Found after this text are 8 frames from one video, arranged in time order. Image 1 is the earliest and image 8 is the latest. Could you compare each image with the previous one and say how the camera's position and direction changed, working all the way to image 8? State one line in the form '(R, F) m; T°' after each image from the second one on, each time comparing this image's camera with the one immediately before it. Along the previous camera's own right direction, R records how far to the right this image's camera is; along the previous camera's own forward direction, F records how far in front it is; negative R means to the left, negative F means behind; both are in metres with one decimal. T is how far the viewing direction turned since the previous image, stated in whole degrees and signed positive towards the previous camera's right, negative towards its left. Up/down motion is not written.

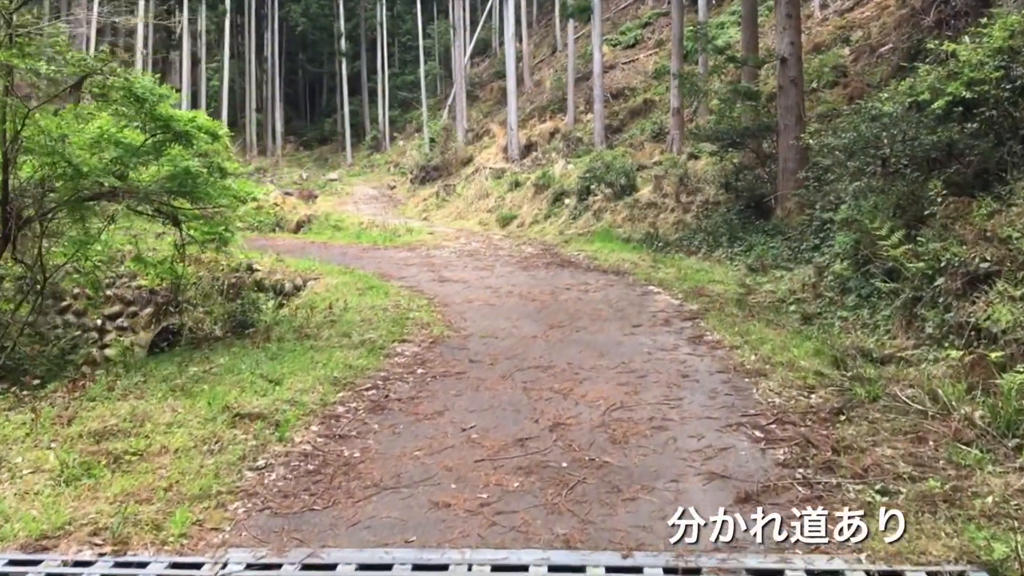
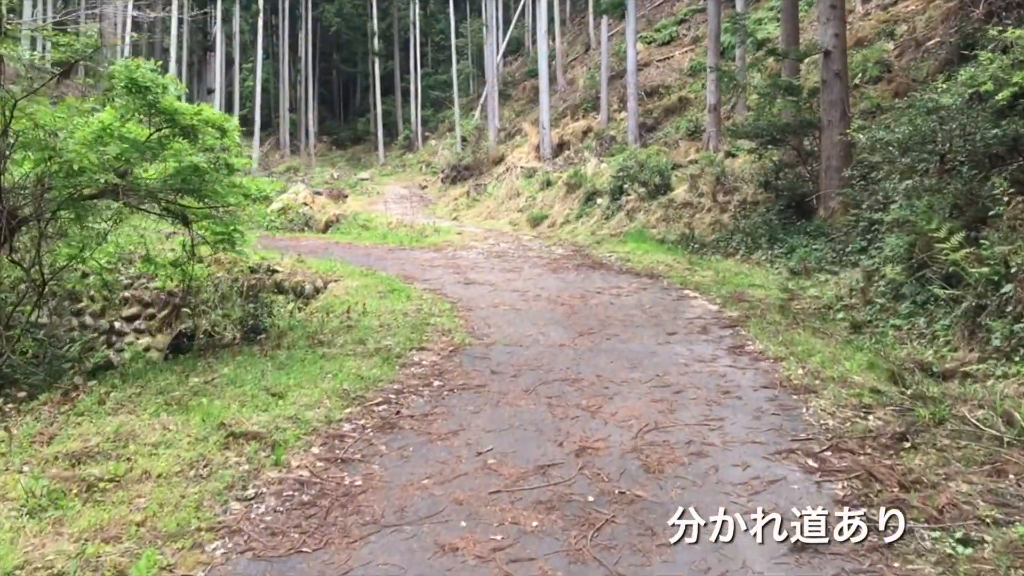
(+0.1, +0.5) m; -2°
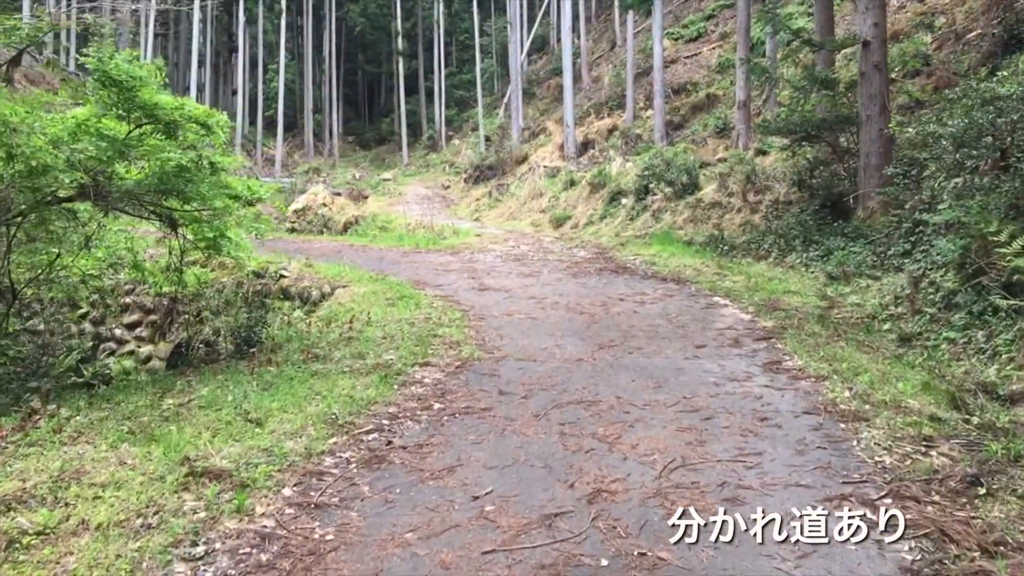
(+0.1, +0.6) m; -2°
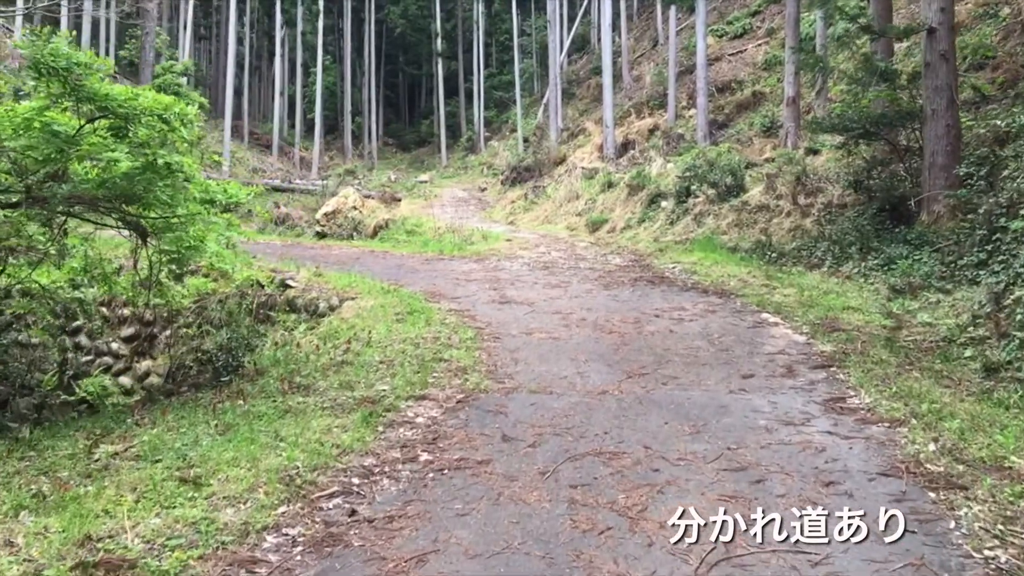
(+0.2, +1.0) m; -3°
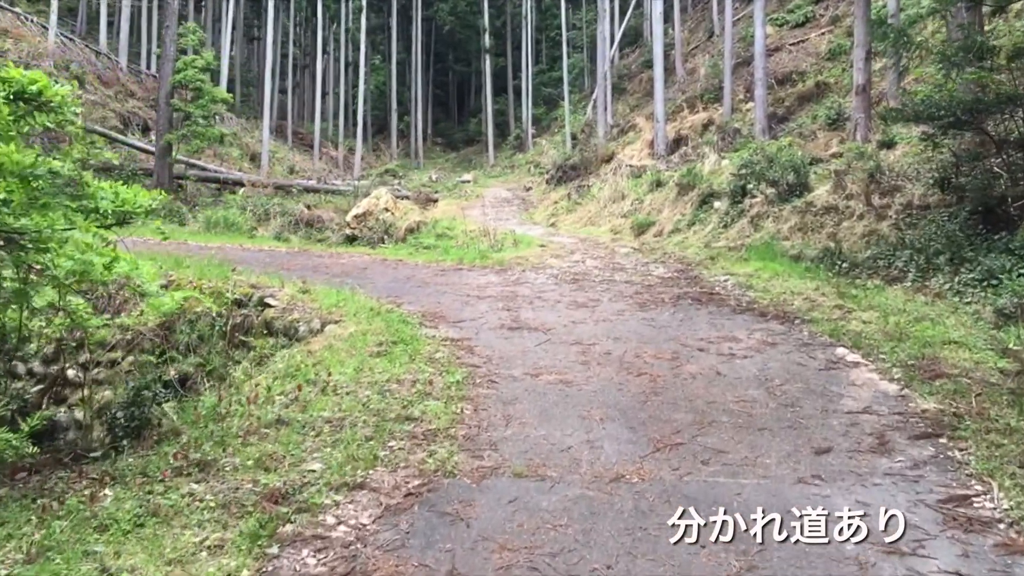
(+0.4, +1.6) m; -4°
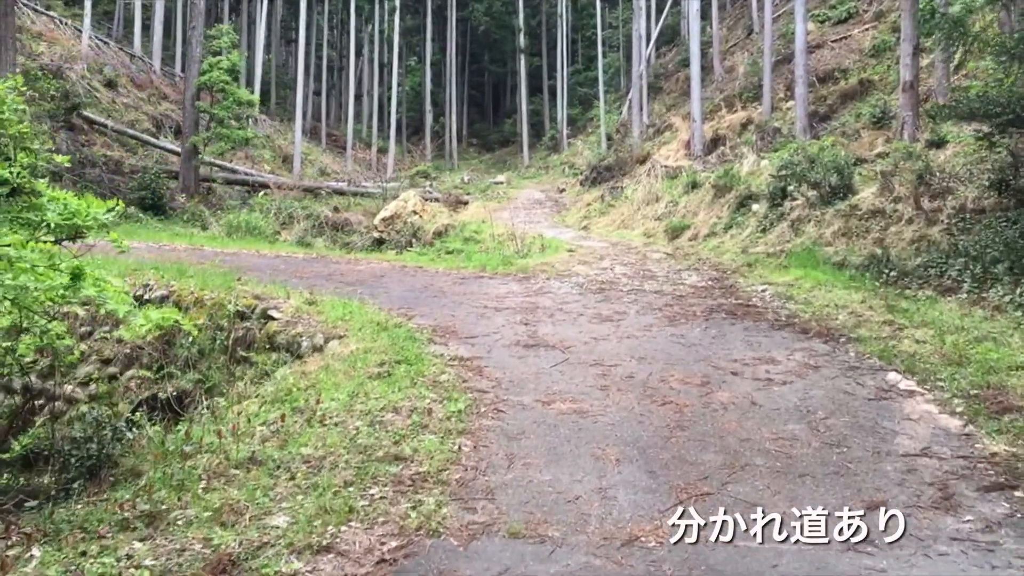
(+0.2, +0.6) m; -2°
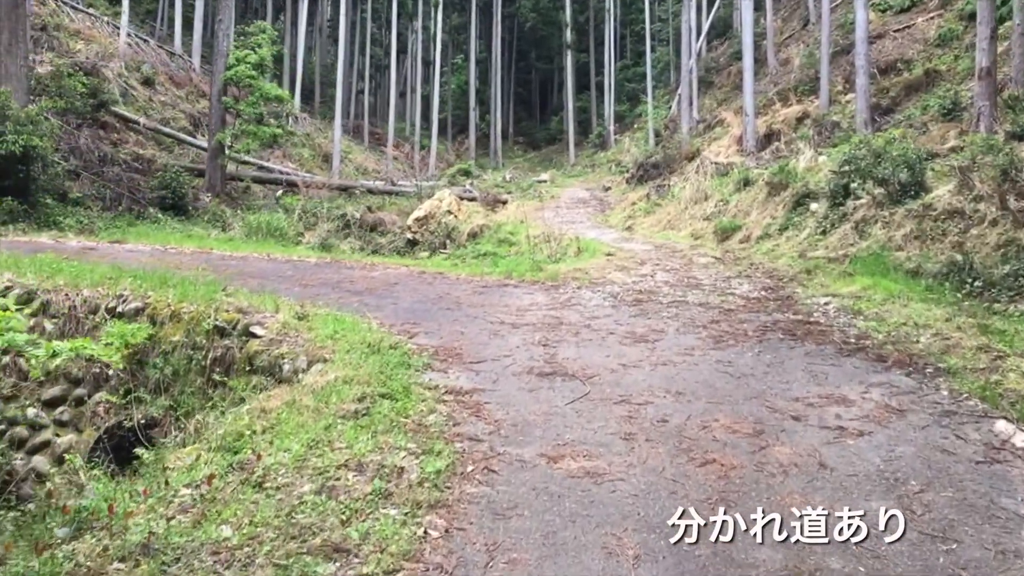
(+0.2, +1.1) m; -3°
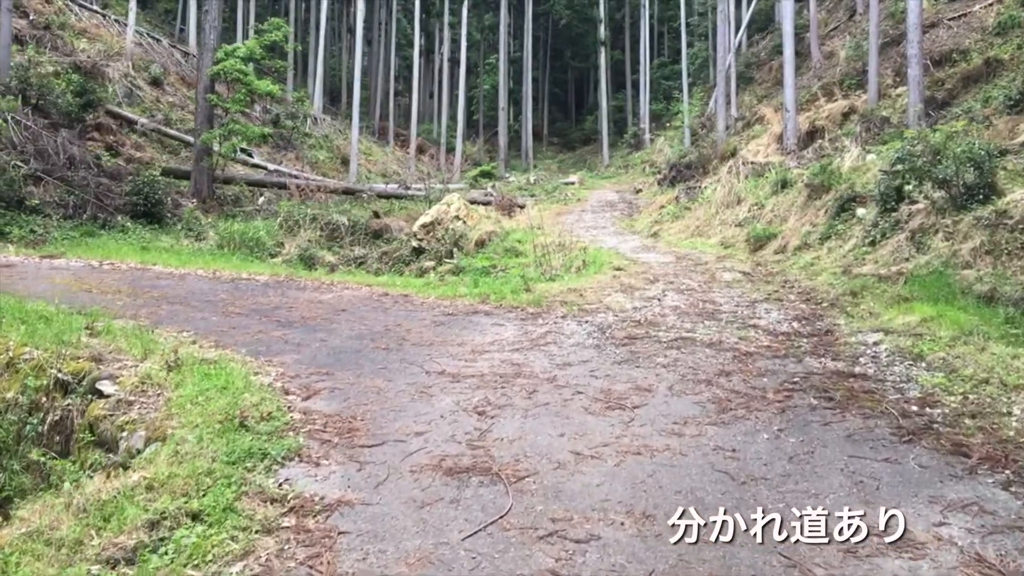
(+0.6, +1.8) m; -3°
